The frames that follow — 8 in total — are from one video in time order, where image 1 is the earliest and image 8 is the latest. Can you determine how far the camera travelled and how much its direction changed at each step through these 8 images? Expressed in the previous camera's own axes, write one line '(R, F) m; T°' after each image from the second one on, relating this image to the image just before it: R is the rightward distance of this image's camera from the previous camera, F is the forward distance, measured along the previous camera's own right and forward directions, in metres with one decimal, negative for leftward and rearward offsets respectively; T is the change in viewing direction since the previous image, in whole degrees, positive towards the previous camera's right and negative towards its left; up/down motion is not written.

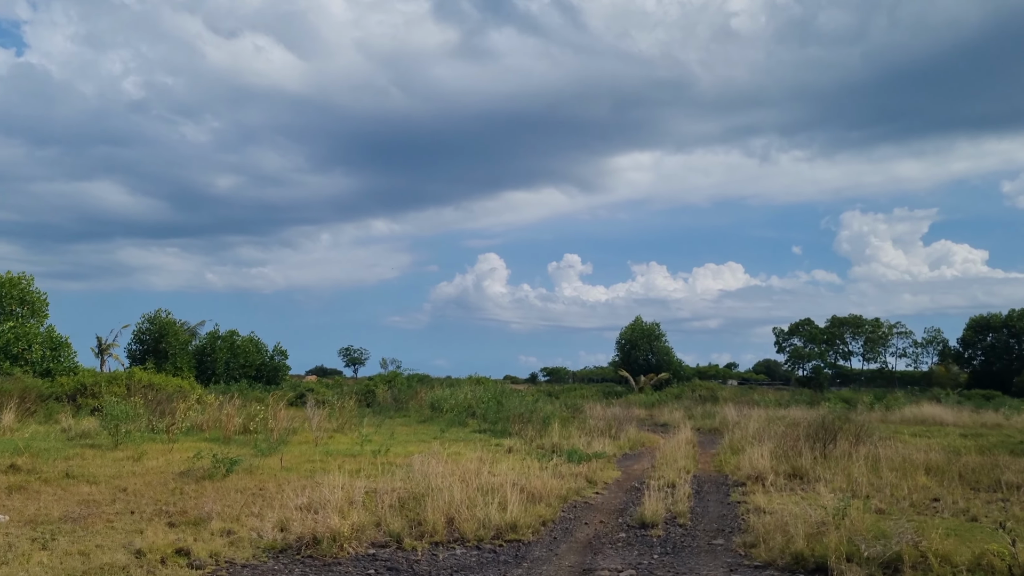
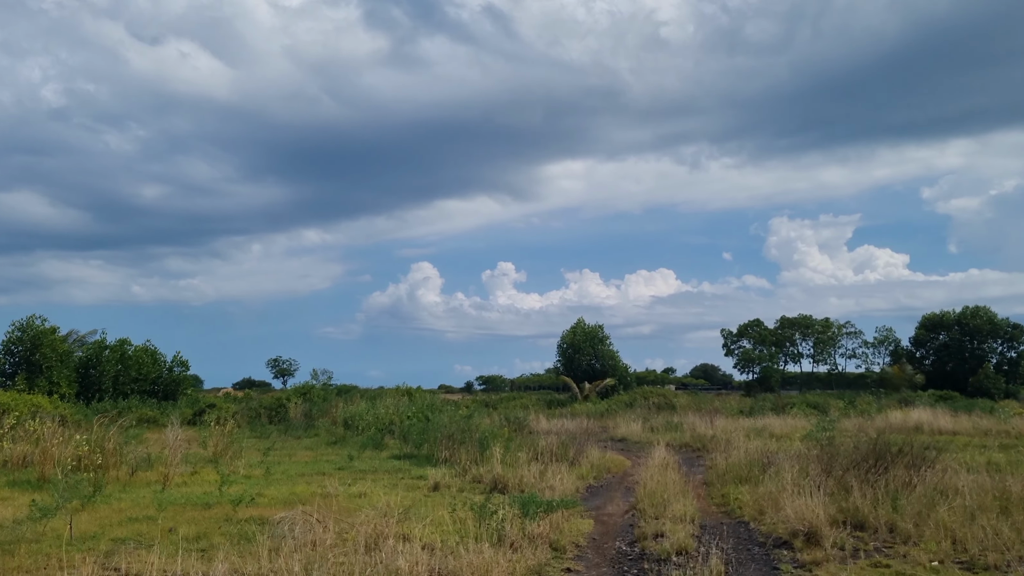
(+0.1, +4.3) m; +4°
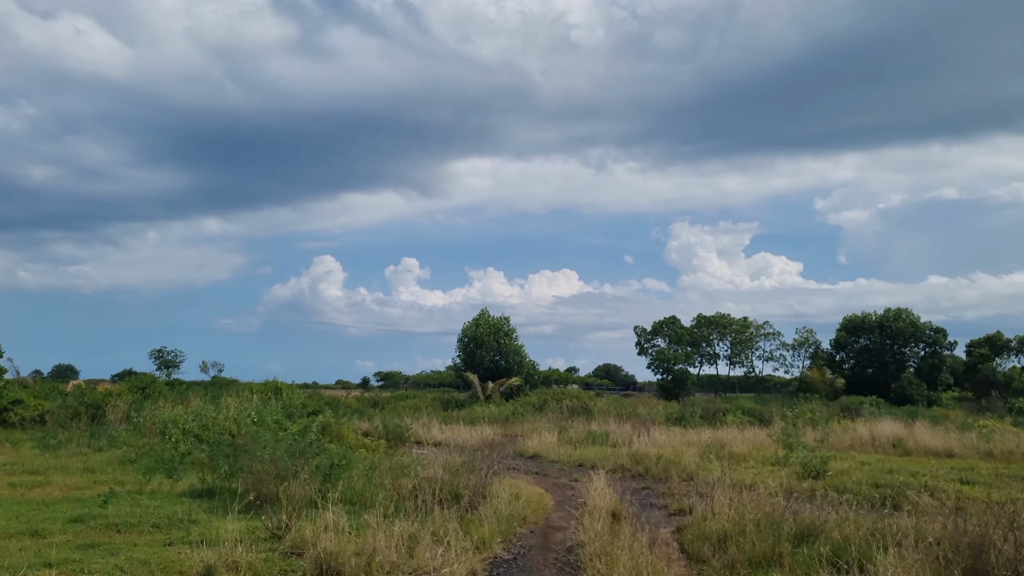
(+0.4, +5.5) m; +6°
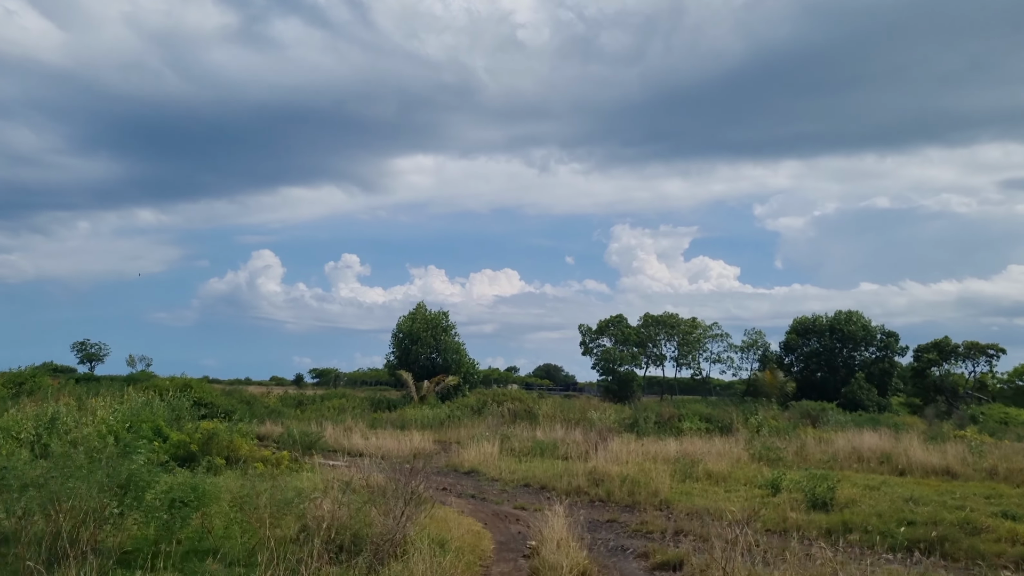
(+0.1, +2.9) m; +3°
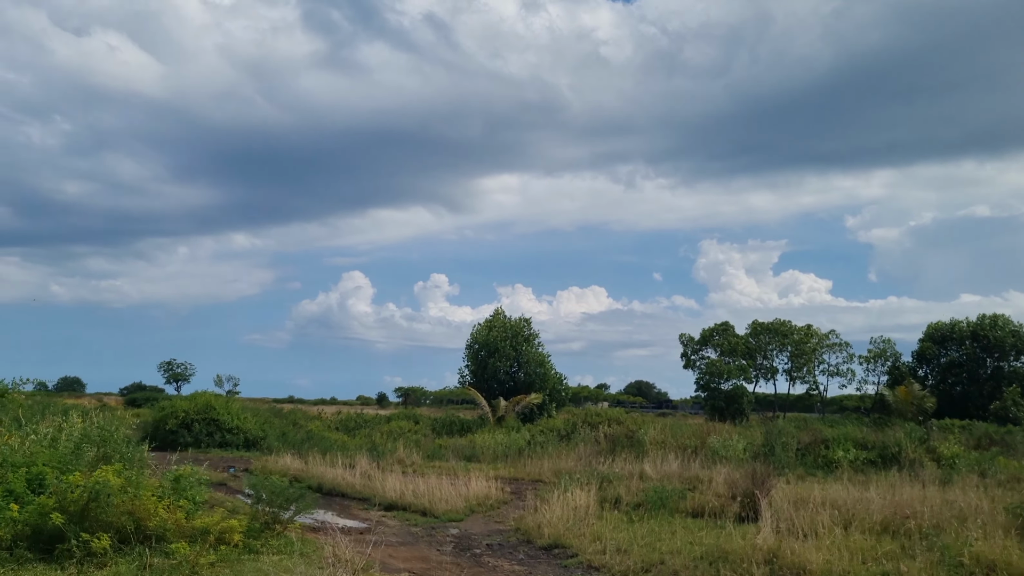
(-0.2, +5.7) m; -5°
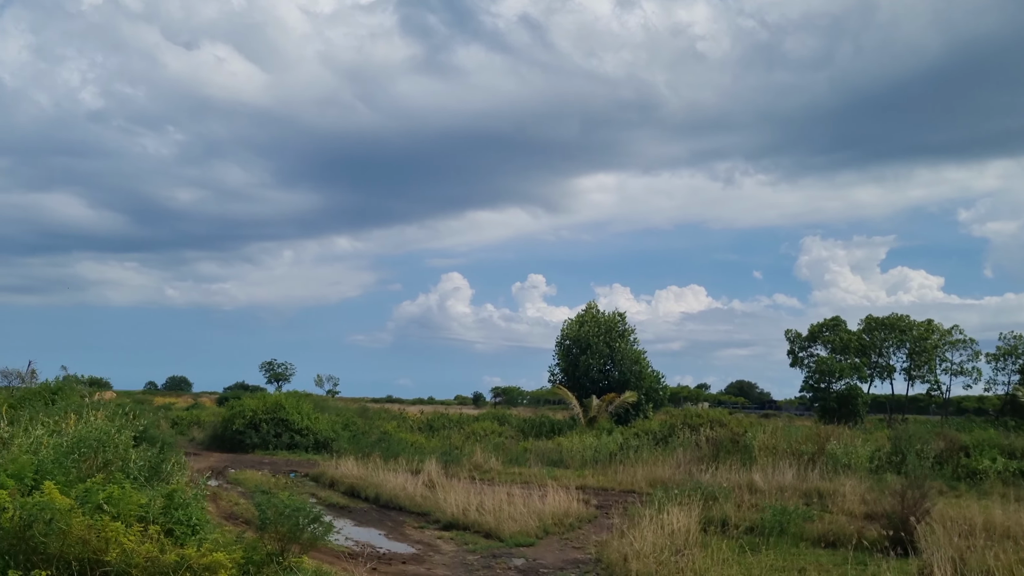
(+0.2, +2.0) m; -6°
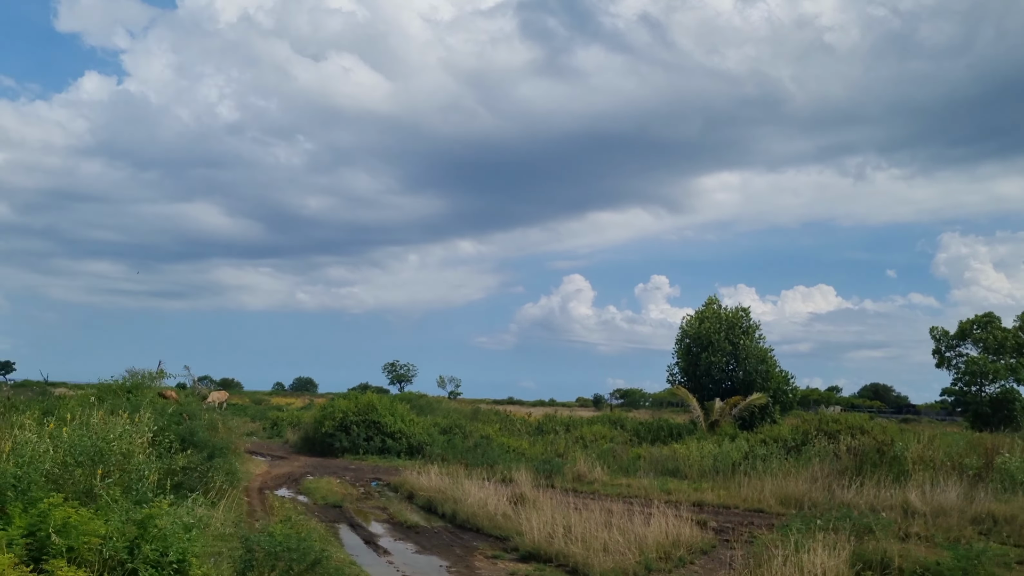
(+0.2, +1.9) m; -7°
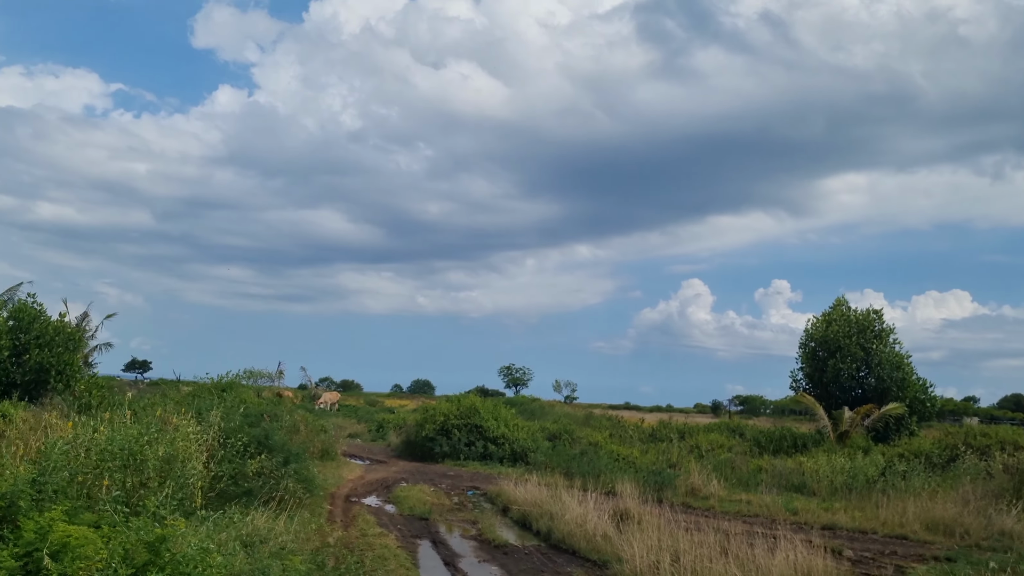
(+0.1, +1.1) m; -7°
